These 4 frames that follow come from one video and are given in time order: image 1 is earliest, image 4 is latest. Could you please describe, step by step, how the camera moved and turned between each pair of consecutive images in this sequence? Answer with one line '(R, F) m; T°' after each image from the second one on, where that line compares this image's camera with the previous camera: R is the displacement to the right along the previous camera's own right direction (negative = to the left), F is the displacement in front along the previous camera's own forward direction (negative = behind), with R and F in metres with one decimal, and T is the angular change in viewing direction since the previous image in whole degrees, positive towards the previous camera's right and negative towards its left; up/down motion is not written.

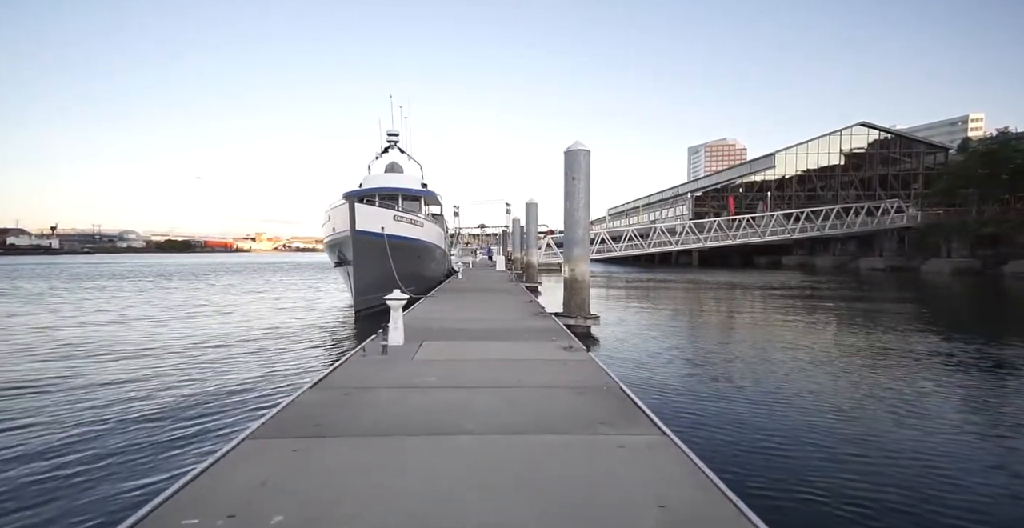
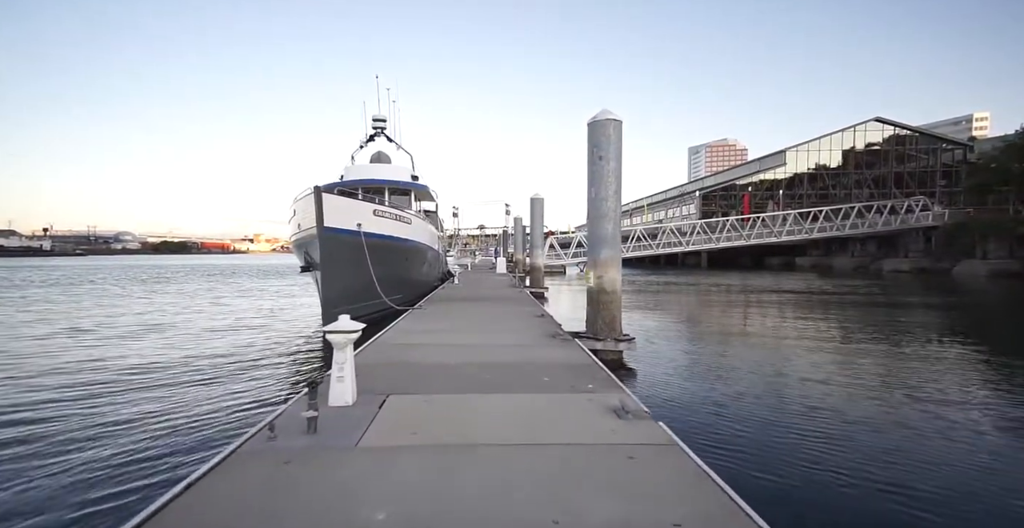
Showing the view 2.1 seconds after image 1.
(-0.2, +2.6) m; 0°
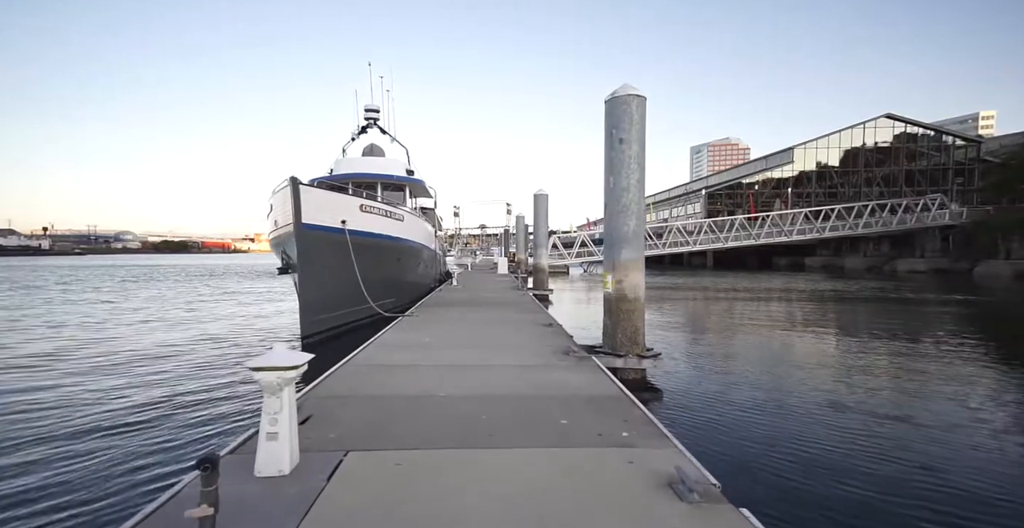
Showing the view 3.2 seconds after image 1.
(0.0, +1.3) m; 0°
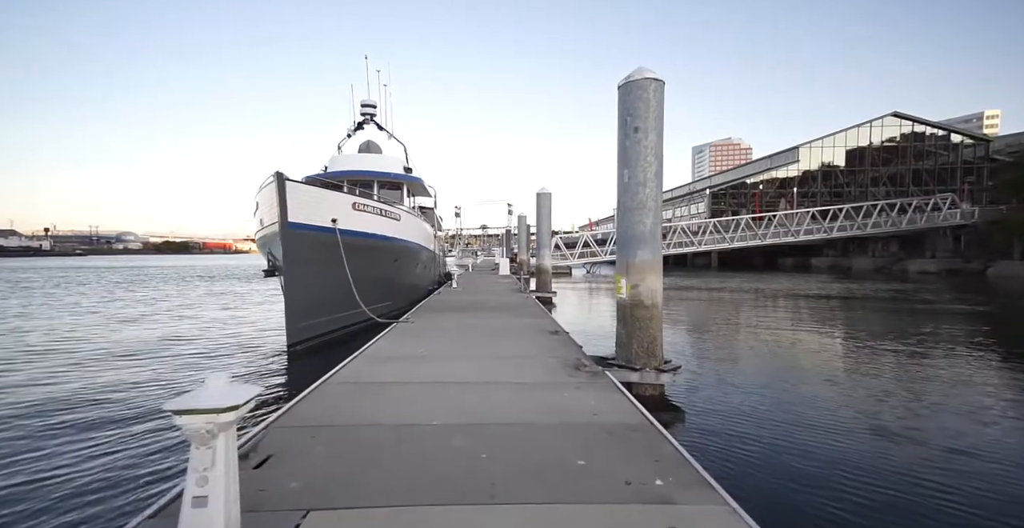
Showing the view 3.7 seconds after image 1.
(0.0, +0.7) m; 0°
